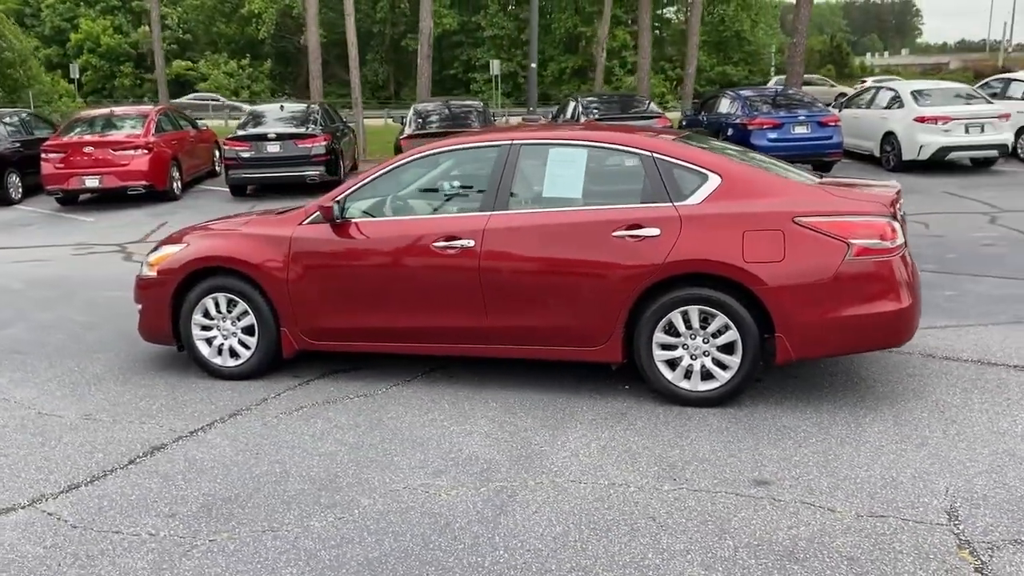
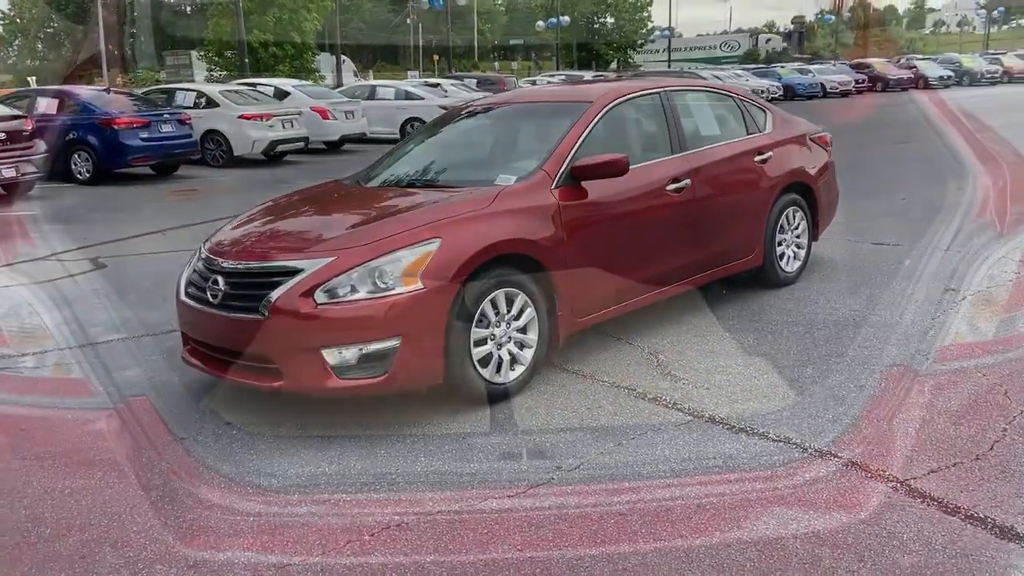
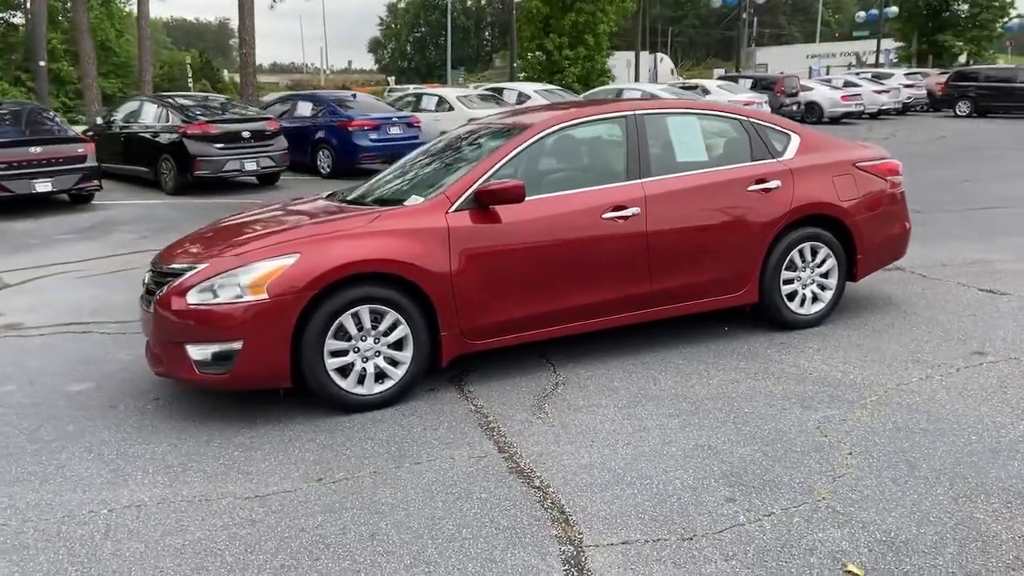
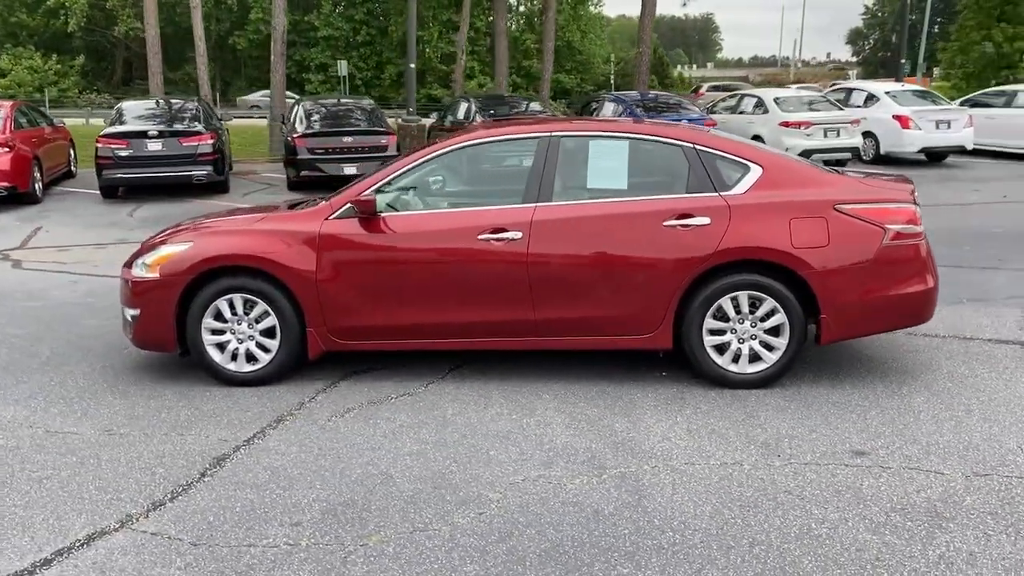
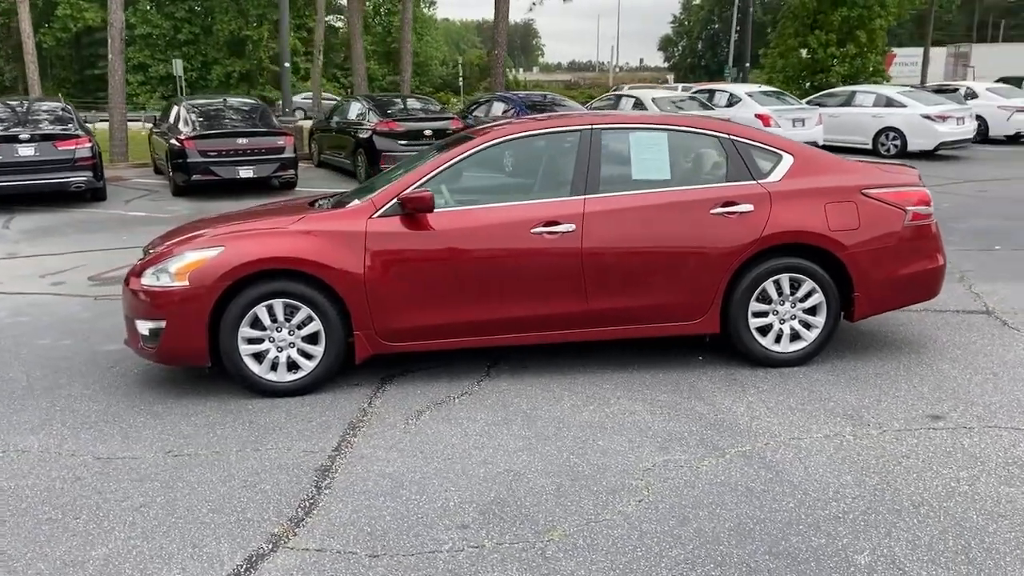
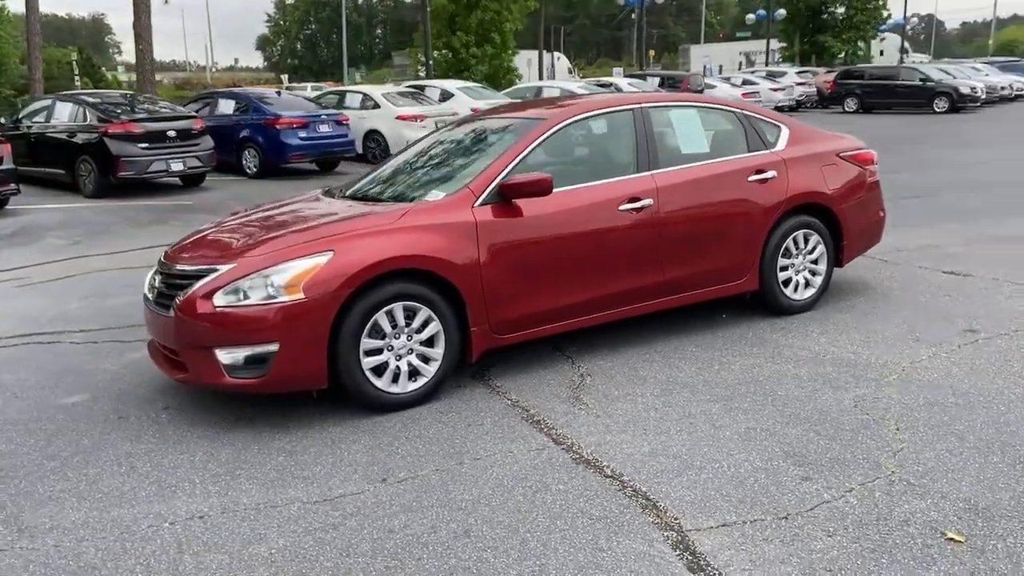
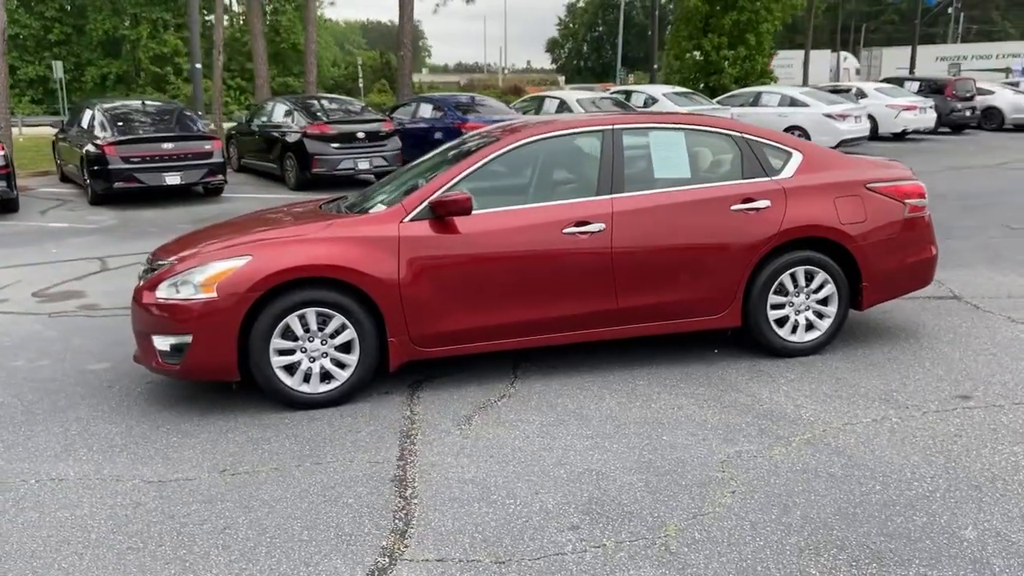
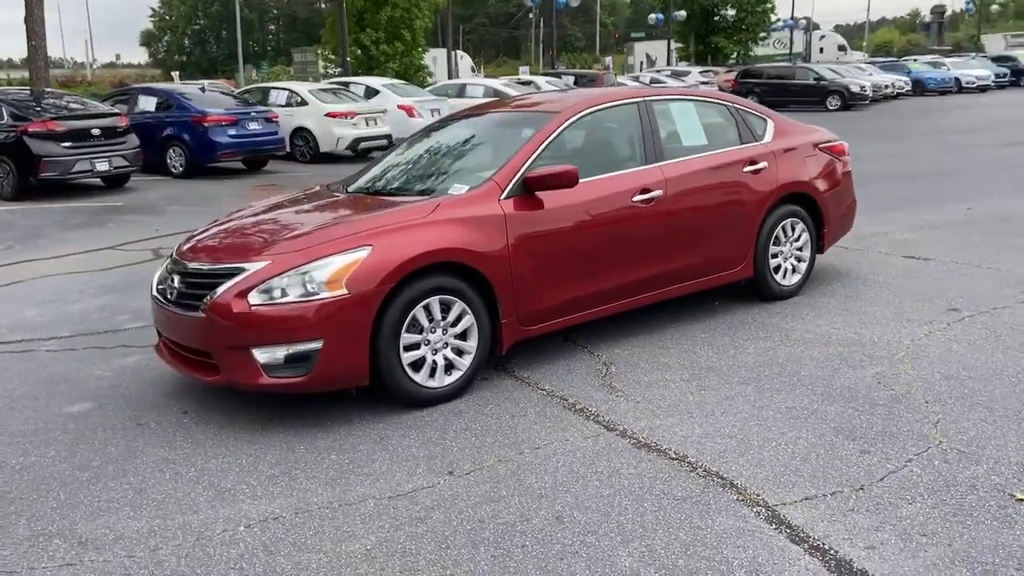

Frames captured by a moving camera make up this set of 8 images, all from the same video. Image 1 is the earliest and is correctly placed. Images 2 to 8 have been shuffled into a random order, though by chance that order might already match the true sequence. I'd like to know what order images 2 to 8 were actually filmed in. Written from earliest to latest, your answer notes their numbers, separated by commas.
4, 5, 7, 3, 6, 8, 2
